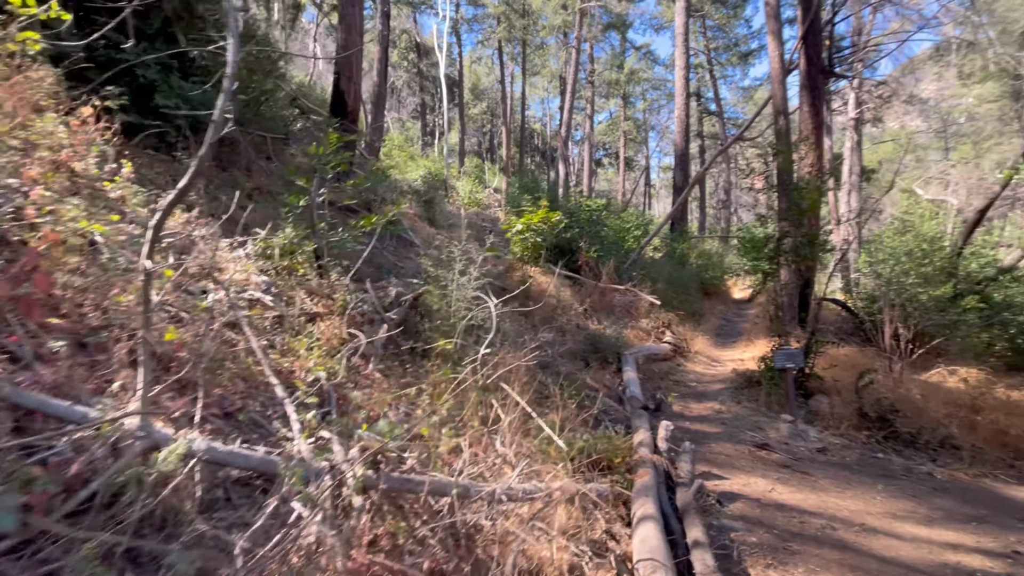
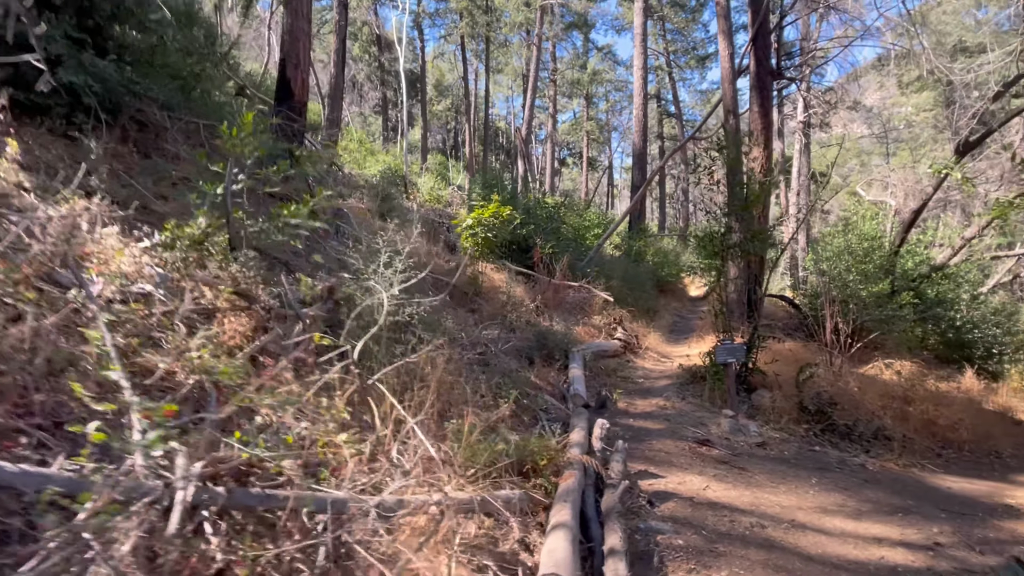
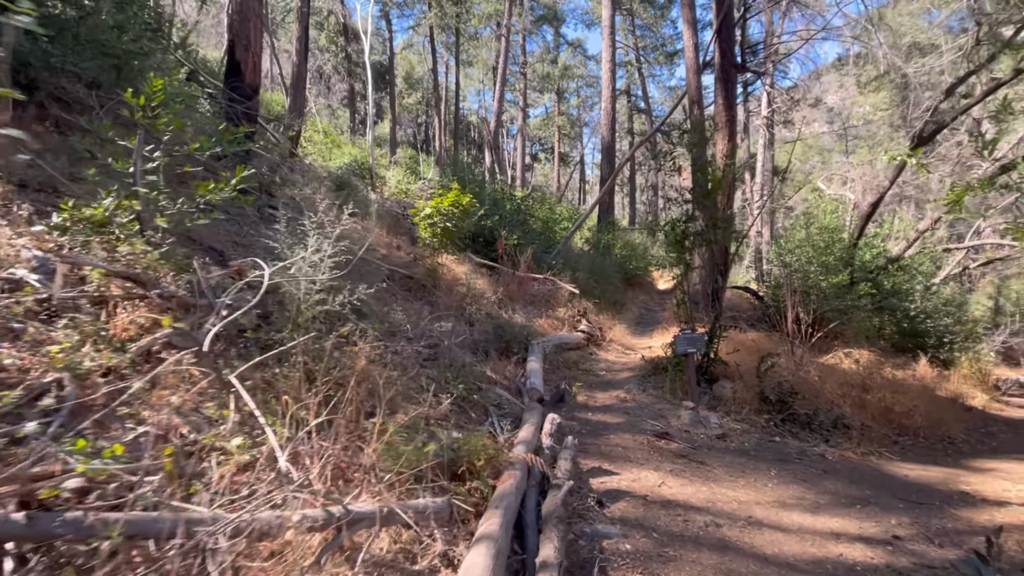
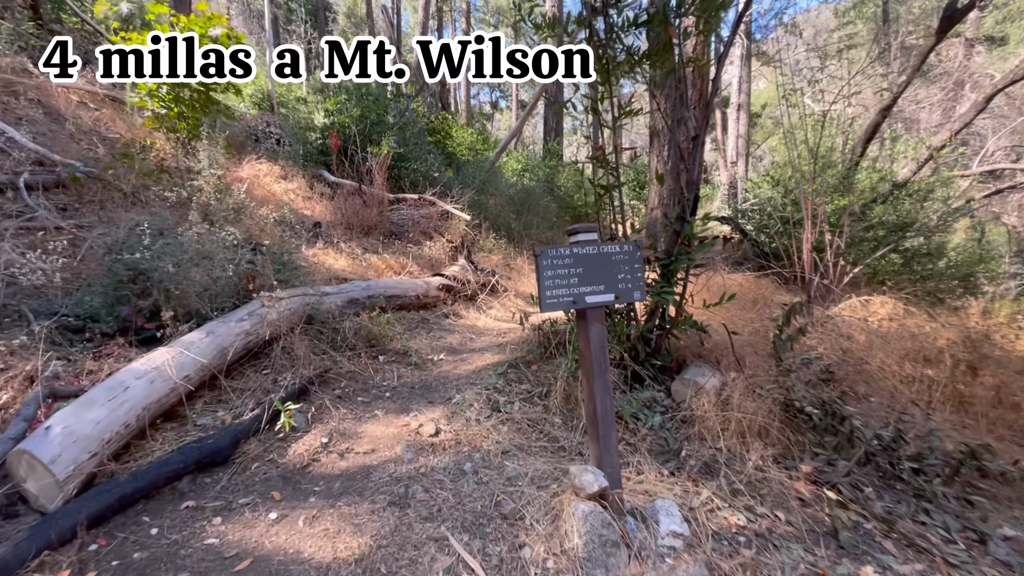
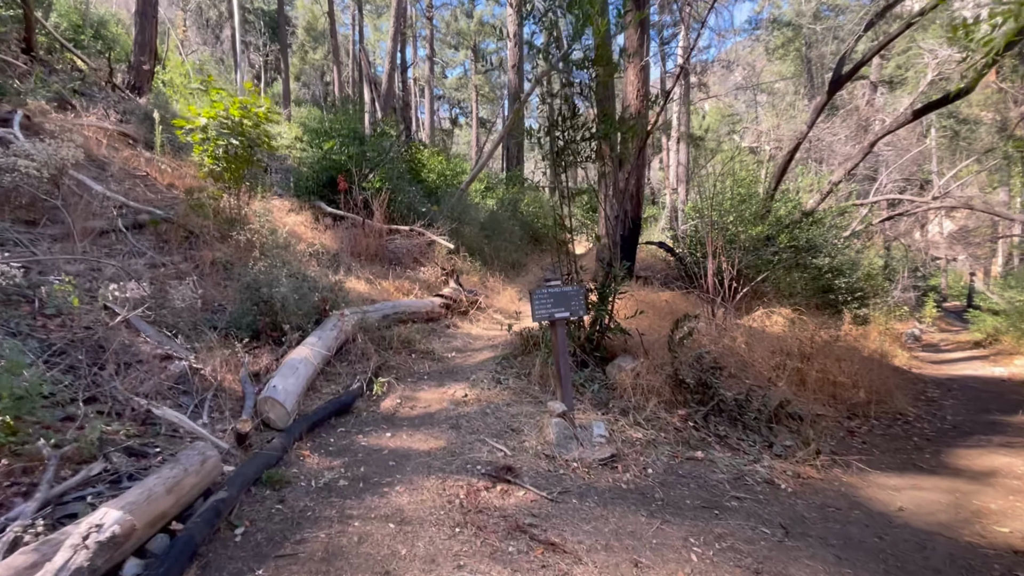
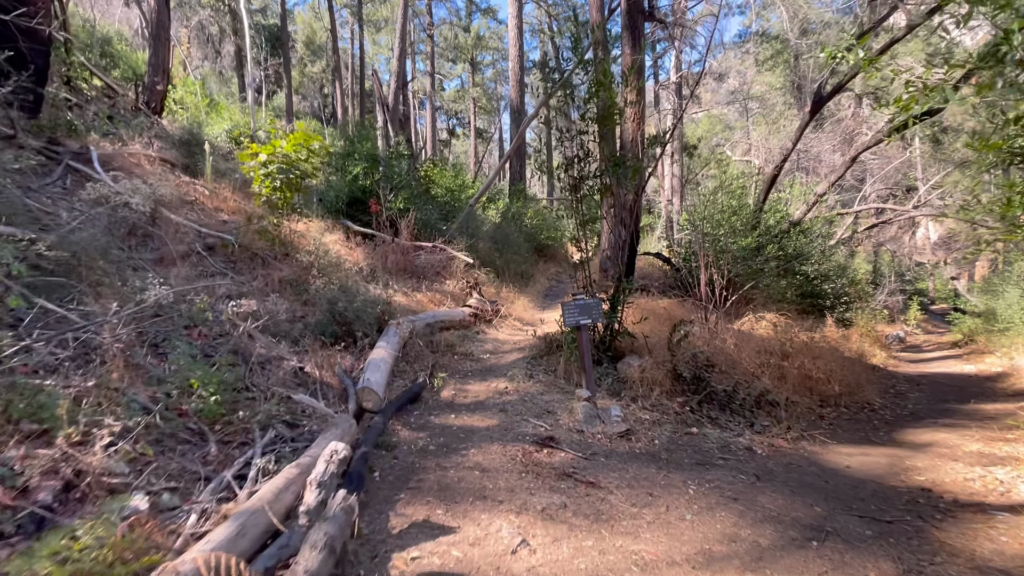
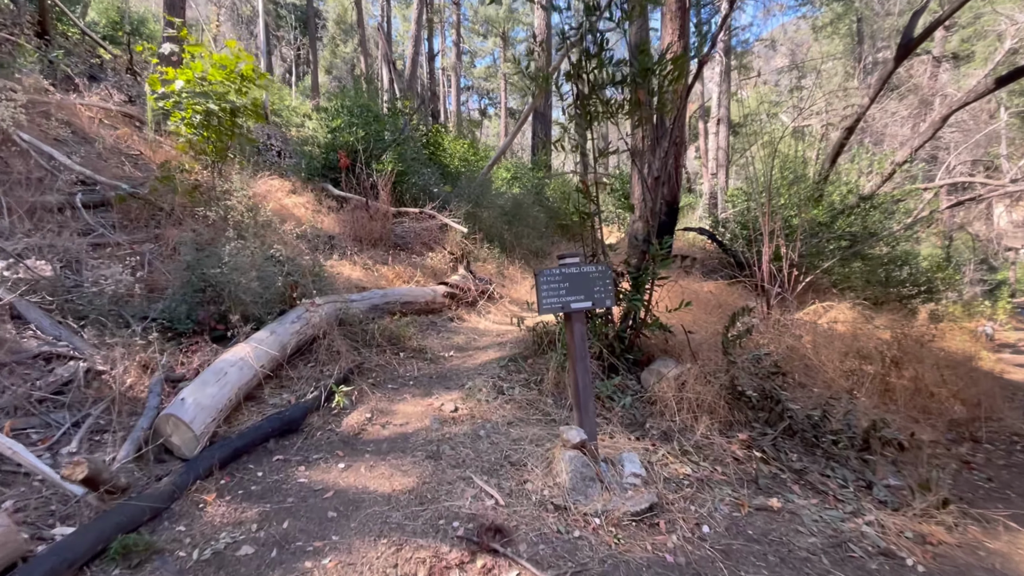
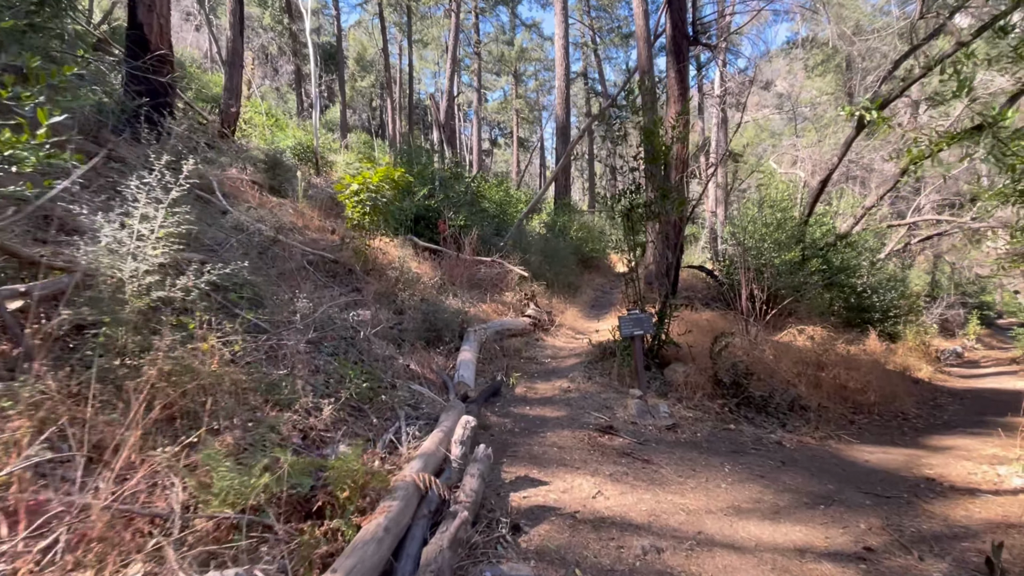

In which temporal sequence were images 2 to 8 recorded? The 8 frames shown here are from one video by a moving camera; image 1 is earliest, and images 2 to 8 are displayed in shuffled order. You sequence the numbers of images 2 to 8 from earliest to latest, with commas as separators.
2, 3, 8, 6, 5, 7, 4
